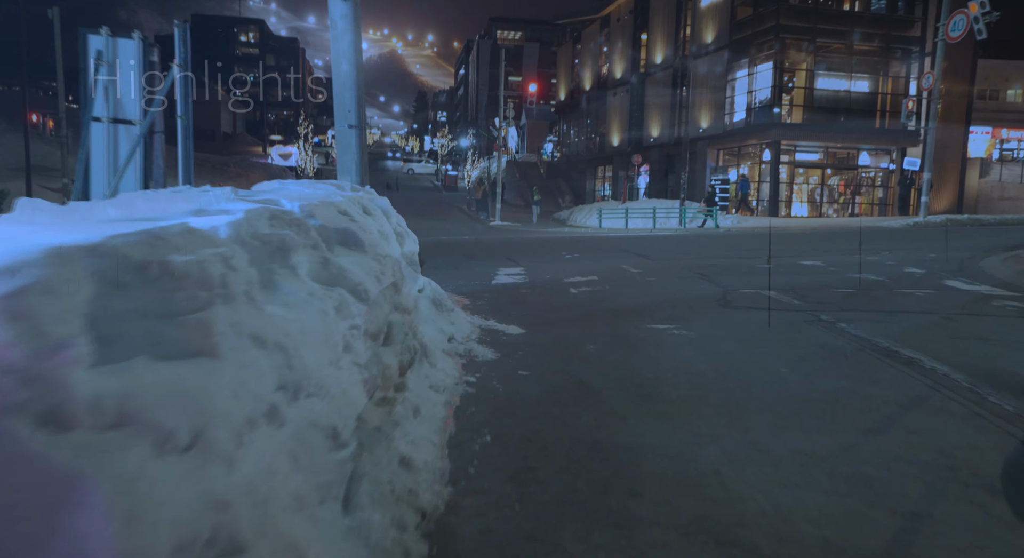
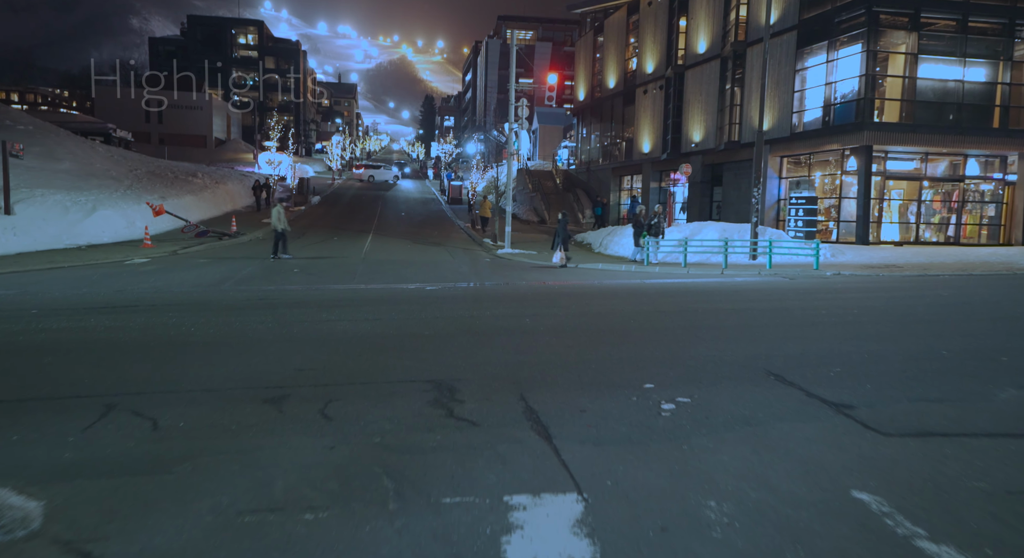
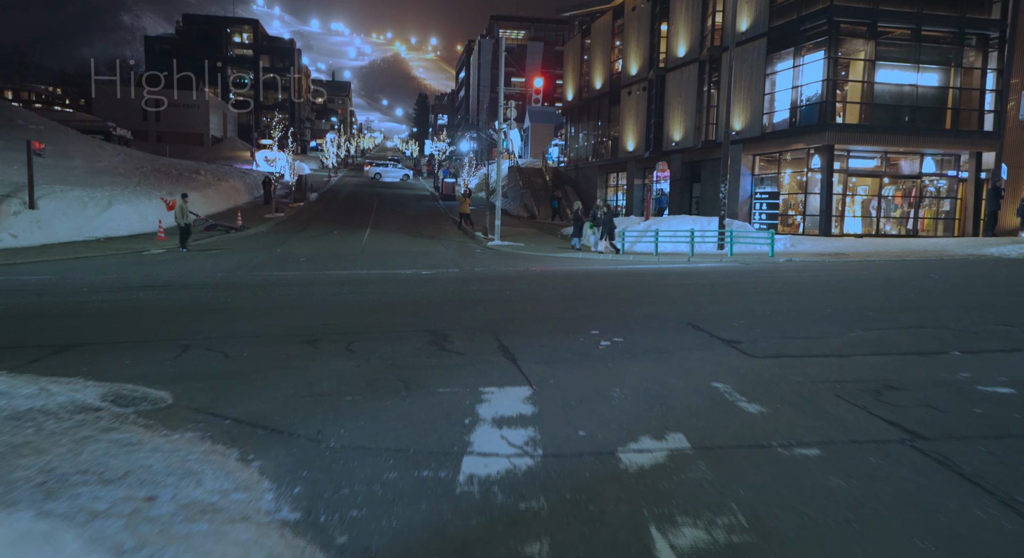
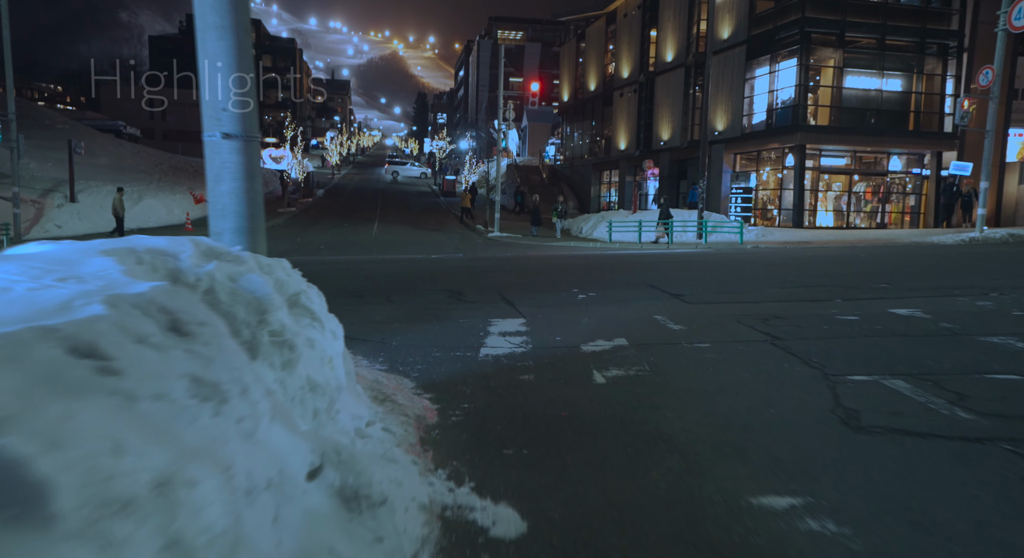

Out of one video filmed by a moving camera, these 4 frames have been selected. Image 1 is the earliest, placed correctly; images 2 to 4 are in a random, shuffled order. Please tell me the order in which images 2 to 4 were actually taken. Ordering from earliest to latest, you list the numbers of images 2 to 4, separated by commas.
4, 3, 2
